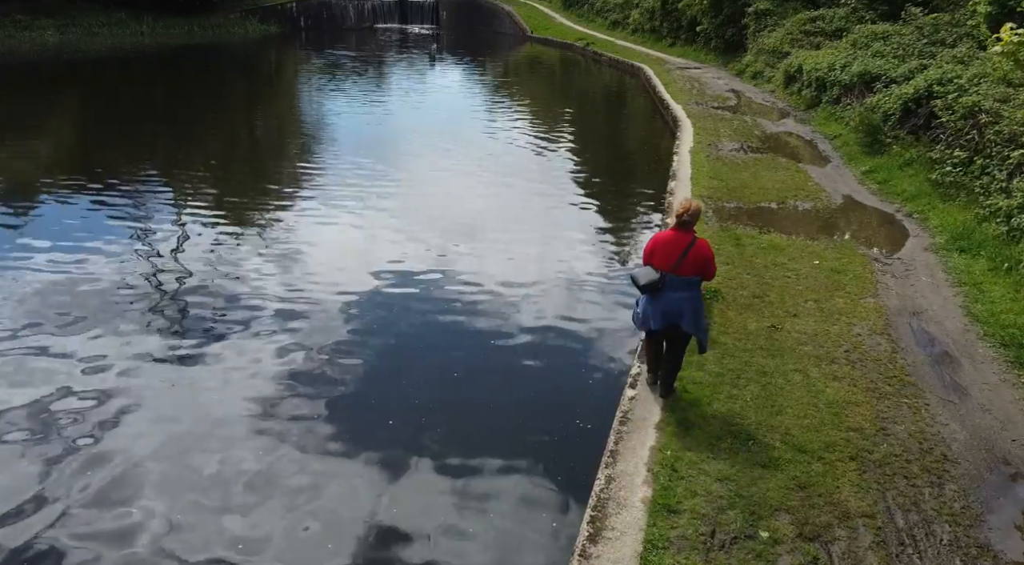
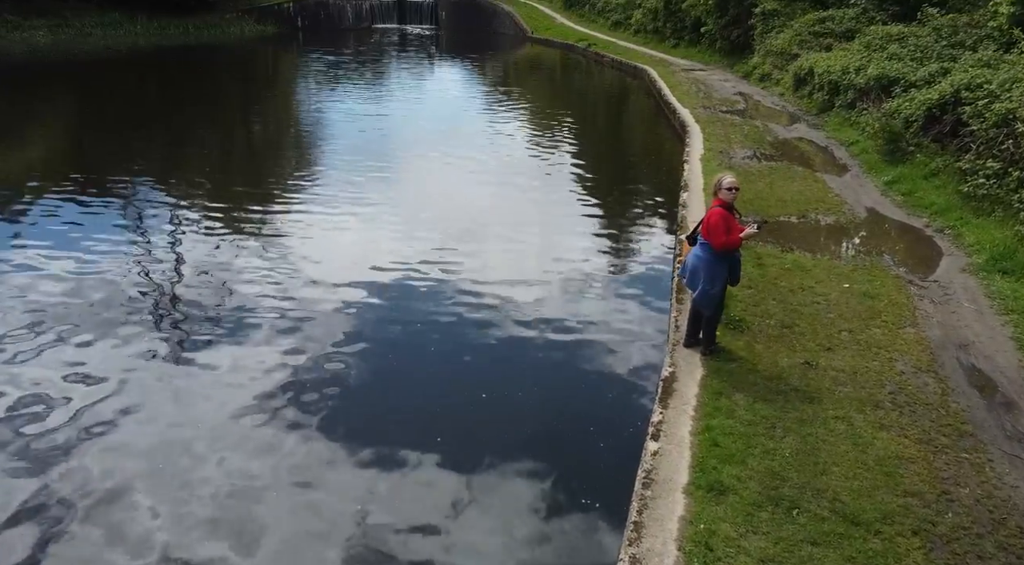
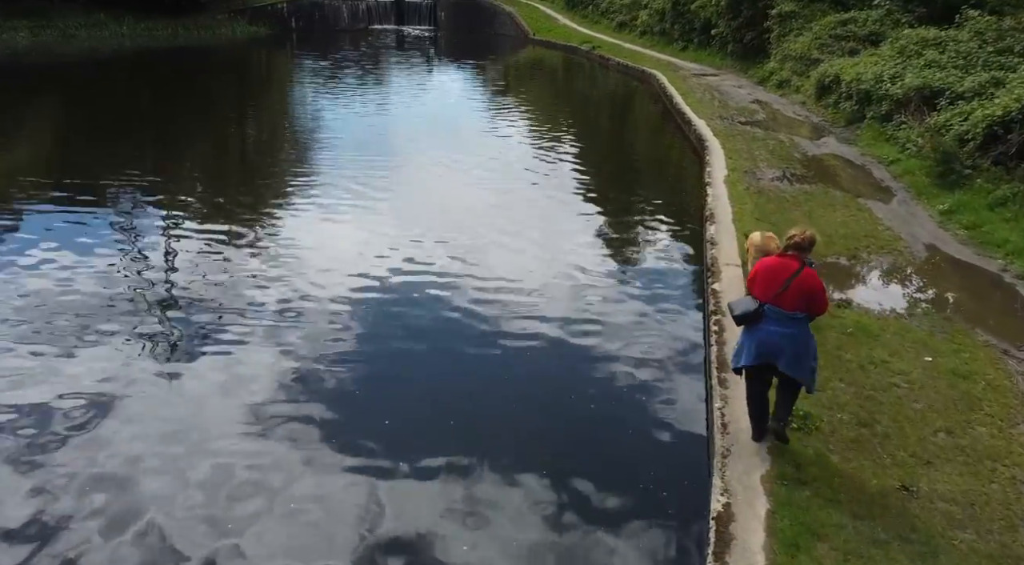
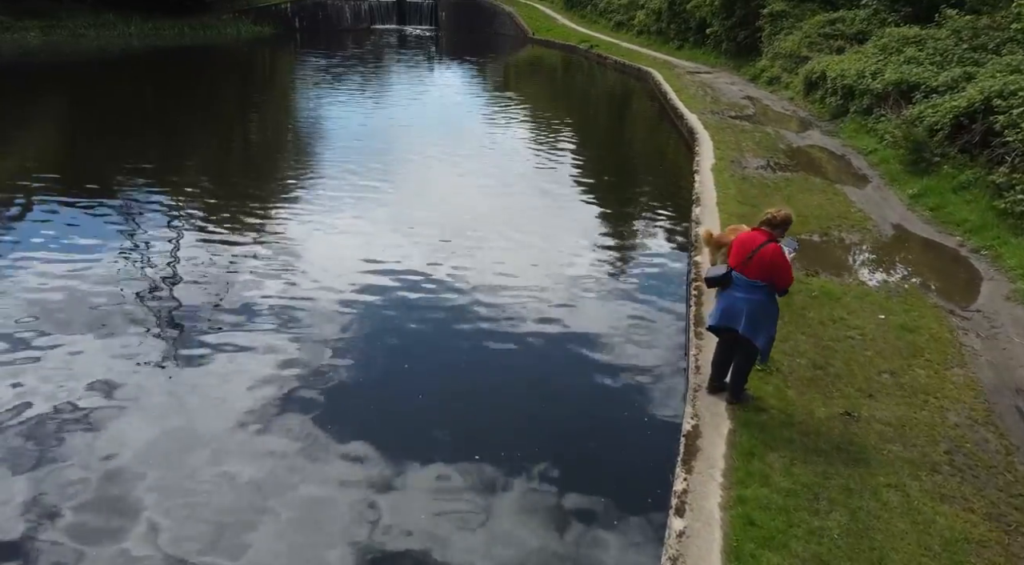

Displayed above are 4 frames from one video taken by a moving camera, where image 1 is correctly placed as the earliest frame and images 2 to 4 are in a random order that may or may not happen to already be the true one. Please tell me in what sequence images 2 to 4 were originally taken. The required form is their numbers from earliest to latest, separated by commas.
2, 4, 3
